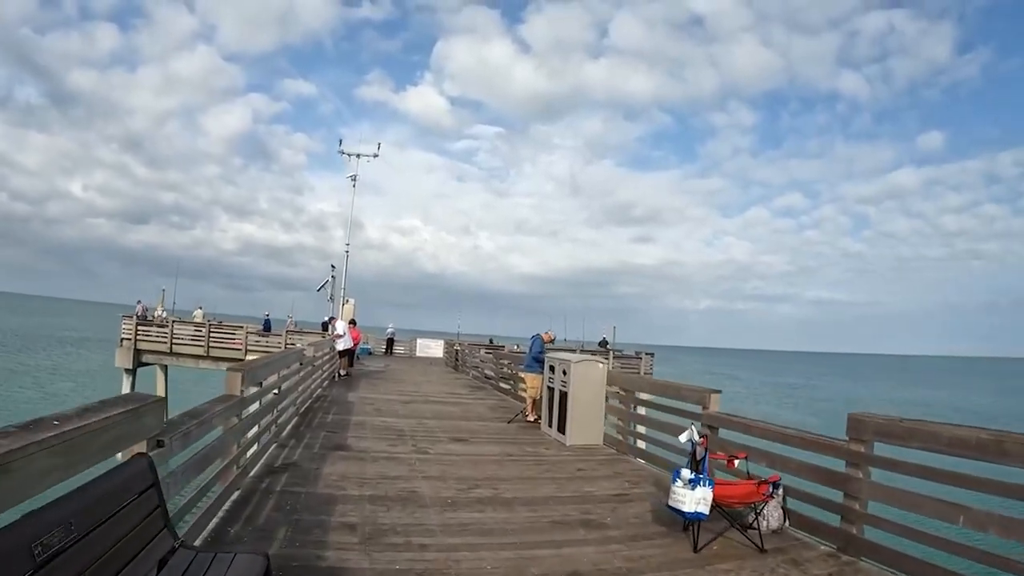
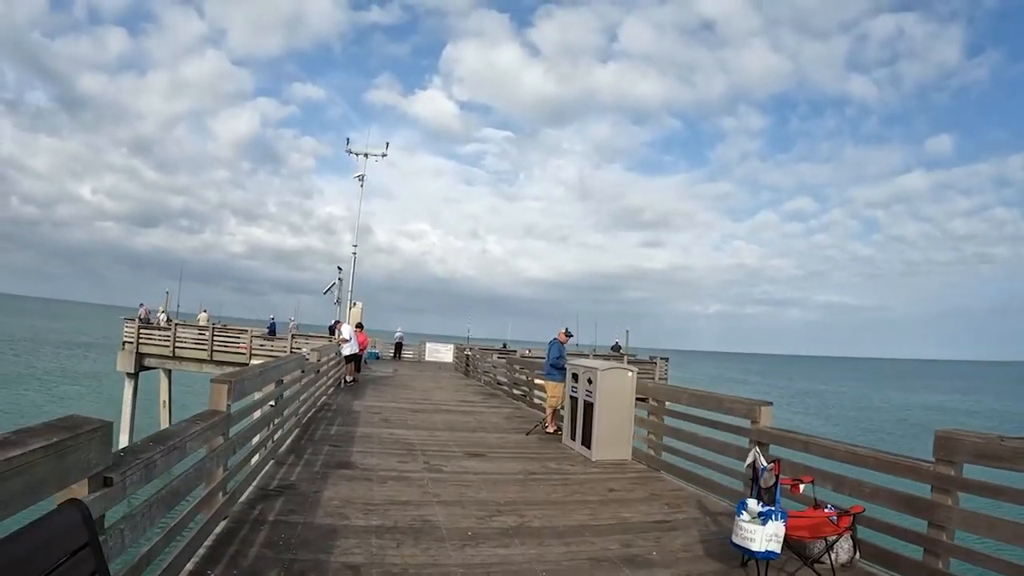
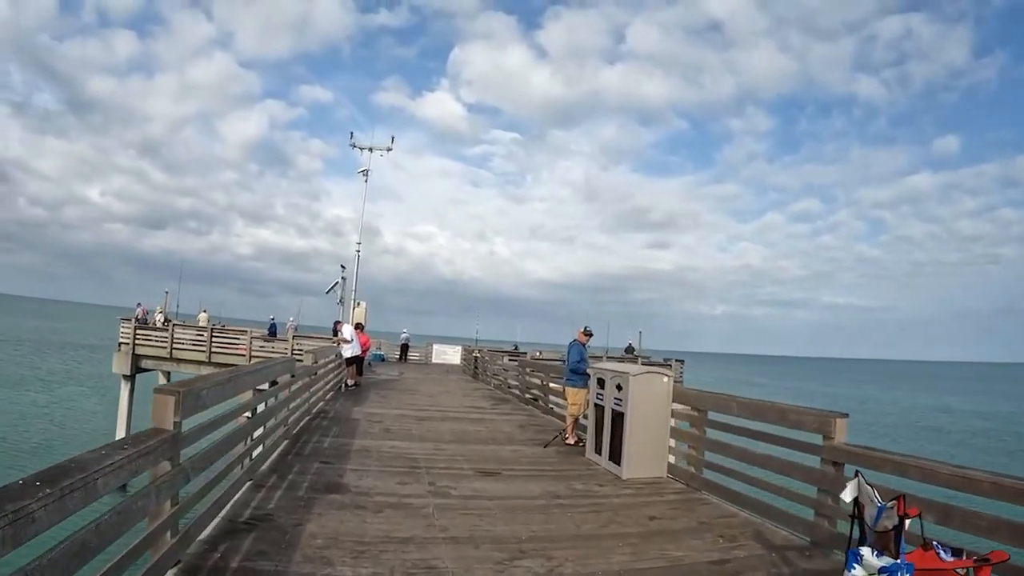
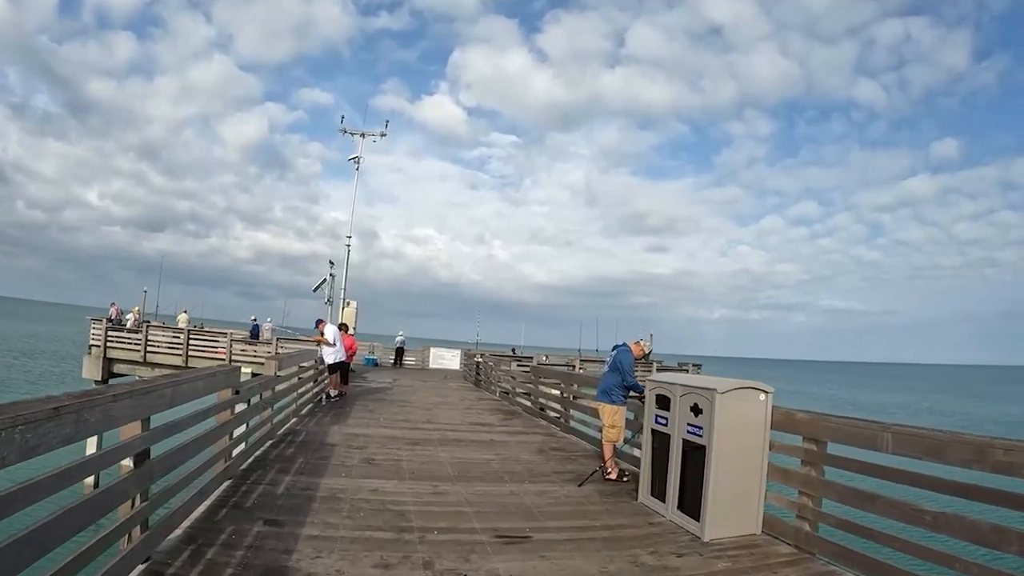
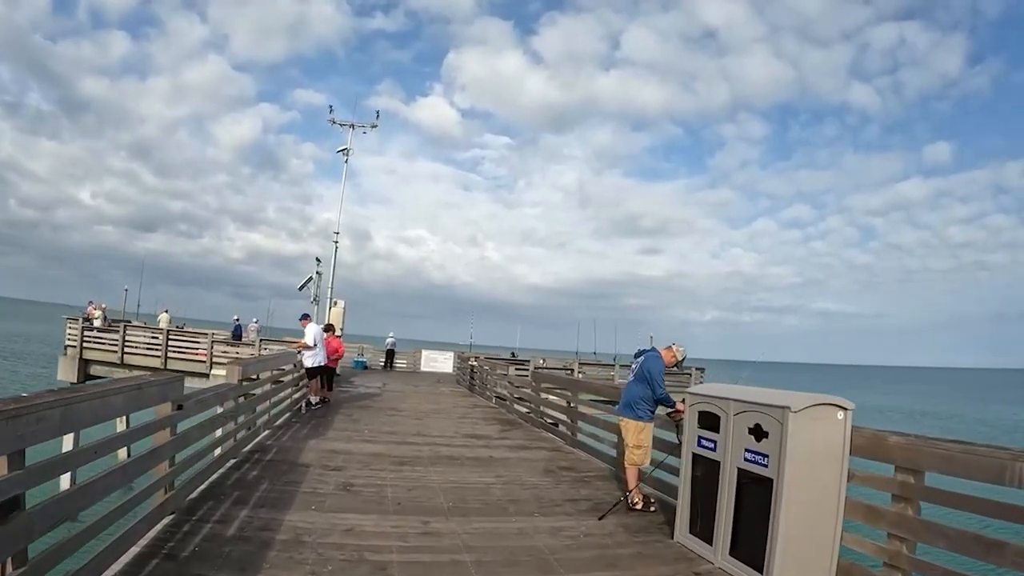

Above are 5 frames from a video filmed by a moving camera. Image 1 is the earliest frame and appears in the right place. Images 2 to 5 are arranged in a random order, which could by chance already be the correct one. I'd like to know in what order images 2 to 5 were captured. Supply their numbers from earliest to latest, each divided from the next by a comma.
2, 3, 4, 5
